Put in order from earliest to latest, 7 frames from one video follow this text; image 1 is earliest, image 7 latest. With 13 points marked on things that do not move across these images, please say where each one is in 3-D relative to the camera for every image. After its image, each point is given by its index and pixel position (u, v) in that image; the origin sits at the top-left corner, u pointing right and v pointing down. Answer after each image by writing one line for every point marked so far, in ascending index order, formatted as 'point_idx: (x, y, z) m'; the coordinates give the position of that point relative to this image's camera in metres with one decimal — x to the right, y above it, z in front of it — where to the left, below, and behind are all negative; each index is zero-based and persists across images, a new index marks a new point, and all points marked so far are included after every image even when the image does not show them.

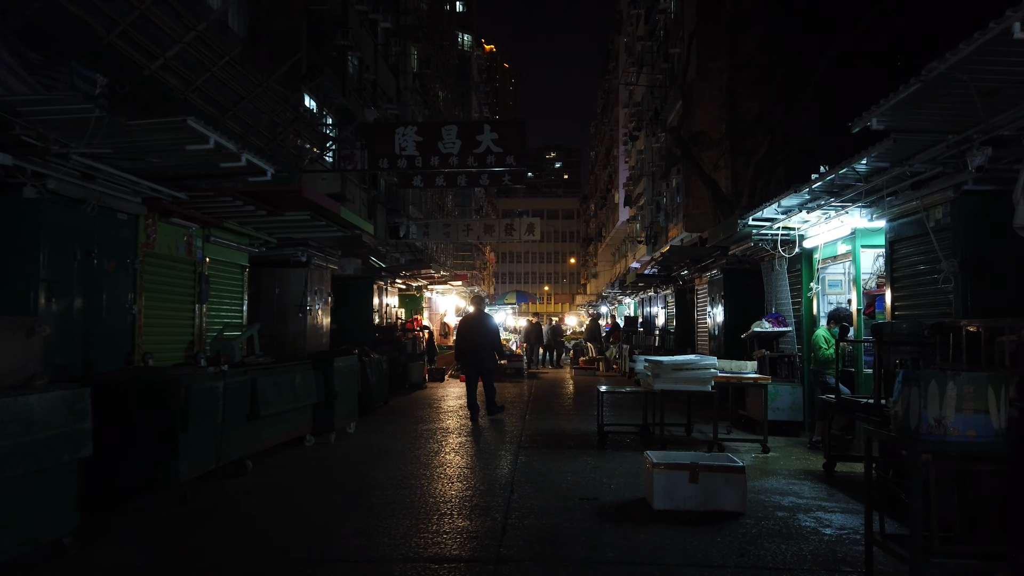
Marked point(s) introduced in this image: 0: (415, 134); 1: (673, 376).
0: (-2.0, +3.2, +15.7) m
1: (+1.7, -1.0, +7.9) m
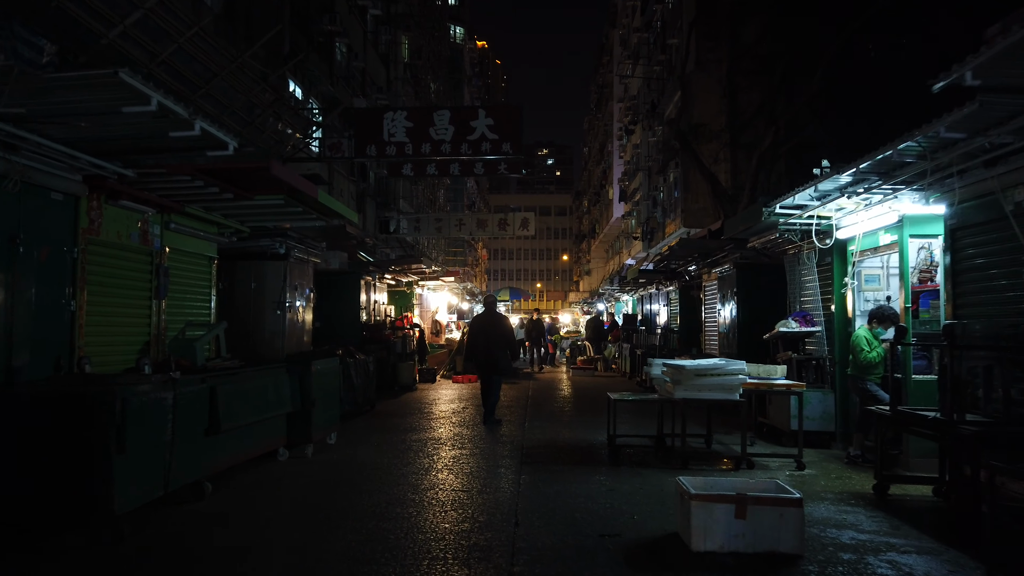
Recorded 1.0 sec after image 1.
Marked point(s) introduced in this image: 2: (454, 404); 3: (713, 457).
0: (-2.1, +3.3, +14.7) m
1: (+1.7, -0.9, +7.0) m
2: (-0.9, -2.0, +12.6) m
3: (+2.0, -1.7, +7.4) m
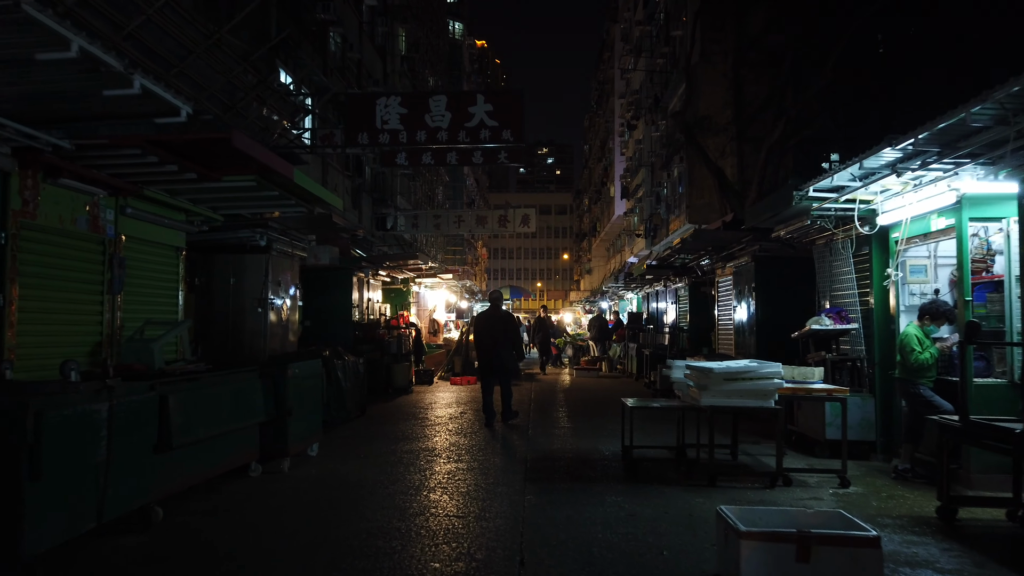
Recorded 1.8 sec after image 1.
0: (-2.1, +3.4, +13.8) m
1: (+1.8, -0.8, +6.1) m
2: (-0.8, -1.9, +11.7) m
3: (+2.0, -1.6, +6.5) m
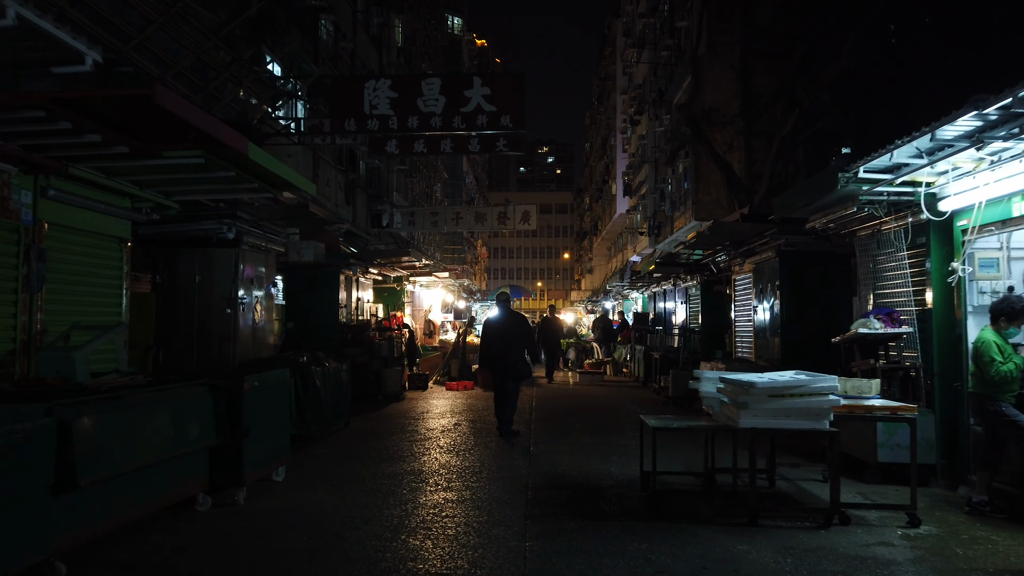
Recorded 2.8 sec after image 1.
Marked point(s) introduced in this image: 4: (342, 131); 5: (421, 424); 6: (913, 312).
0: (-2.1, +3.4, +12.7) m
1: (+1.7, -0.8, +5.0) m
2: (-0.9, -1.9, +10.6) m
3: (+2.0, -1.6, +5.4) m
4: (-2.9, +2.7, +12.7) m
5: (-1.2, -1.9, +10.2) m
6: (+3.7, -0.2, +6.8) m
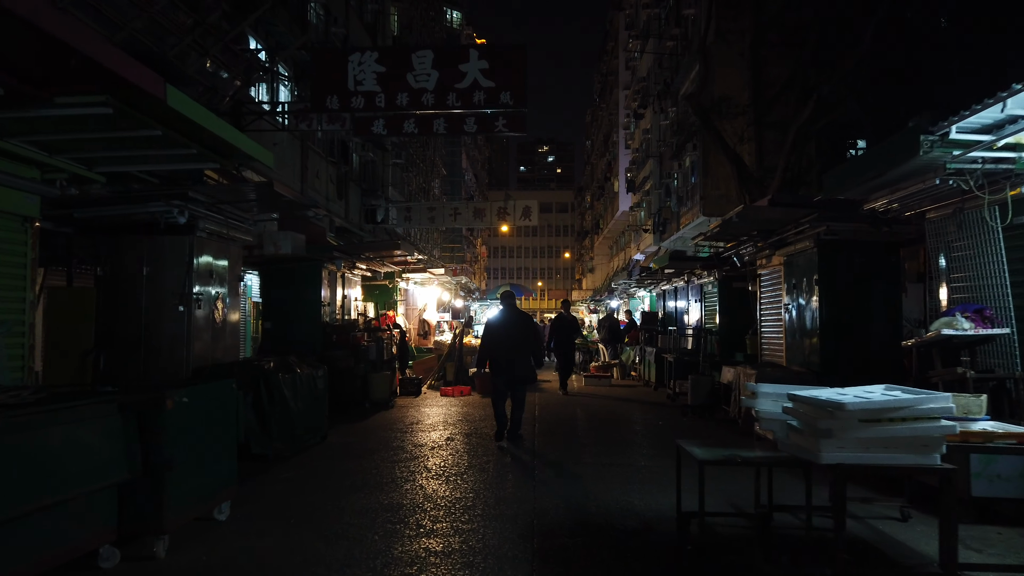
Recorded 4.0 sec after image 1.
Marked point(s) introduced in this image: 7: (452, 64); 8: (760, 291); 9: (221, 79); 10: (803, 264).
0: (-2.1, +3.5, +11.4) m
1: (+1.7, -0.7, +3.7) m
2: (-0.8, -1.8, +9.3) m
3: (+2.0, -1.5, +4.1) m
4: (-2.9, +2.8, +11.4) m
5: (-1.2, -1.8, +8.9) m
6: (+3.7, -0.2, +5.5) m
7: (-0.9, +3.4, +11.4) m
8: (+4.0, 0.0, +11.8) m
9: (-4.4, +3.2, +11.2) m
10: (+3.7, +0.3, +9.6) m
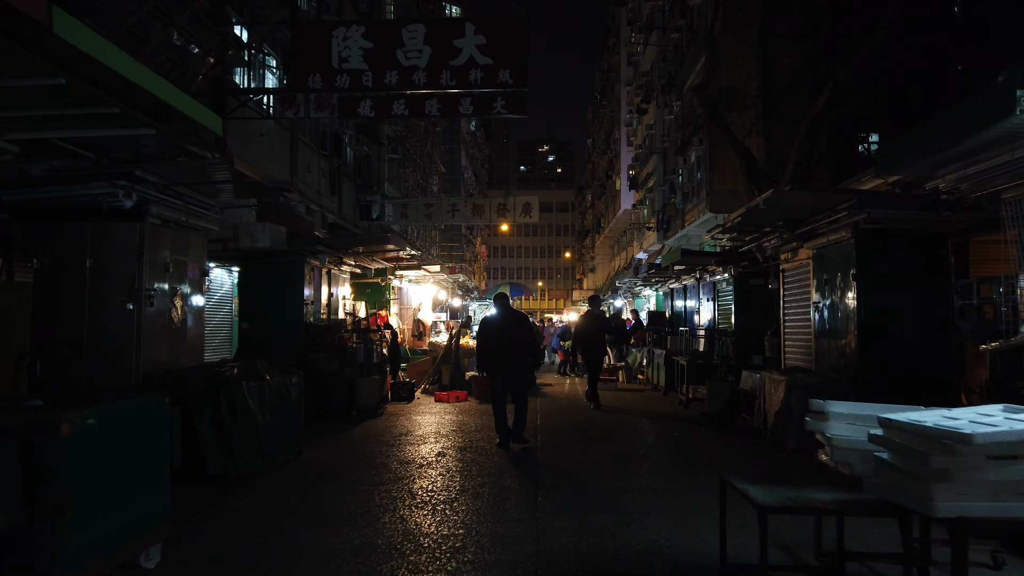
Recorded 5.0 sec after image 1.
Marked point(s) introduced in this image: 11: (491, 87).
0: (-2.1, +3.5, +10.4) m
1: (+1.7, -0.7, +2.7) m
2: (-0.8, -1.8, +8.3) m
3: (+2.0, -1.5, +3.1) m
4: (-2.9, +2.8, +10.4) m
5: (-1.2, -1.8, +7.9) m
6: (+3.7, -0.1, +4.5) m
7: (-0.9, +3.5, +10.4) m
8: (+4.0, 0.0, +10.8) m
9: (-4.4, +3.2, +10.2) m
10: (+3.7, +0.4, +8.6) m
11: (-0.3, +2.8, +10.2) m
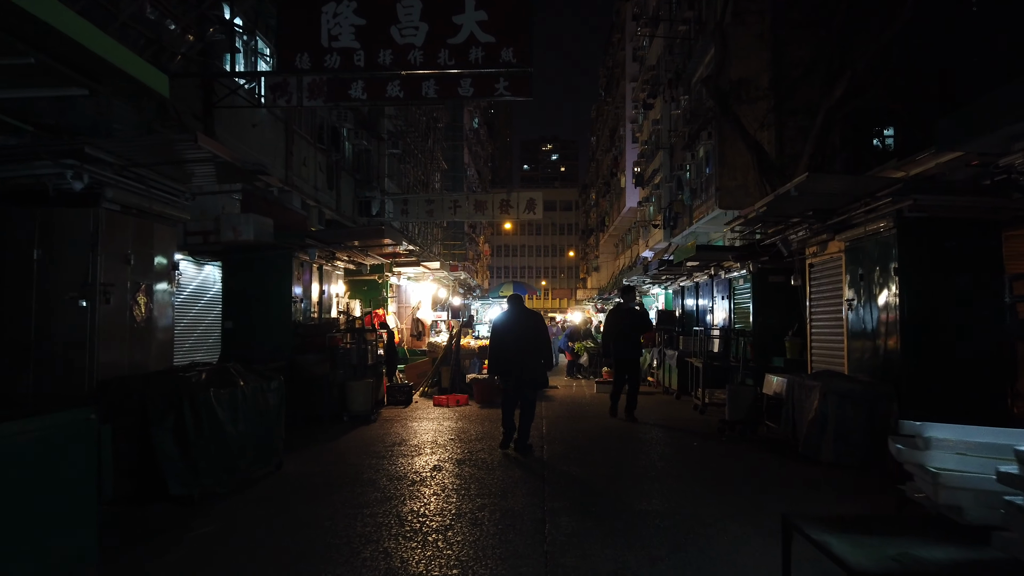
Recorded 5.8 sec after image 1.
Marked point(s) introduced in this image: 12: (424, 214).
0: (-2.1, +3.6, +9.6) m
1: (+1.8, -0.7, +1.9) m
2: (-0.8, -1.7, +7.5) m
3: (+2.0, -1.4, +2.3) m
4: (-2.9, +2.8, +9.7) m
5: (-1.2, -1.7, +7.1) m
6: (+3.7, -0.1, +3.7) m
7: (-0.9, +3.5, +9.6) m
8: (+4.0, +0.1, +10.0) m
9: (-4.3, +3.2, +9.4) m
10: (+3.8, +0.4, +7.8) m
11: (-0.2, +2.8, +9.4) m
12: (-2.4, +2.1, +19.5) m
